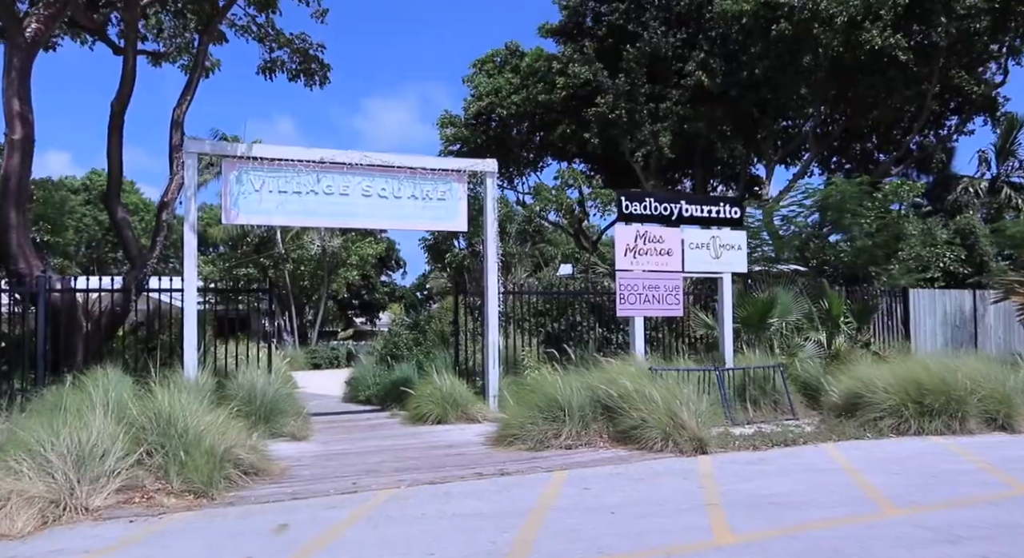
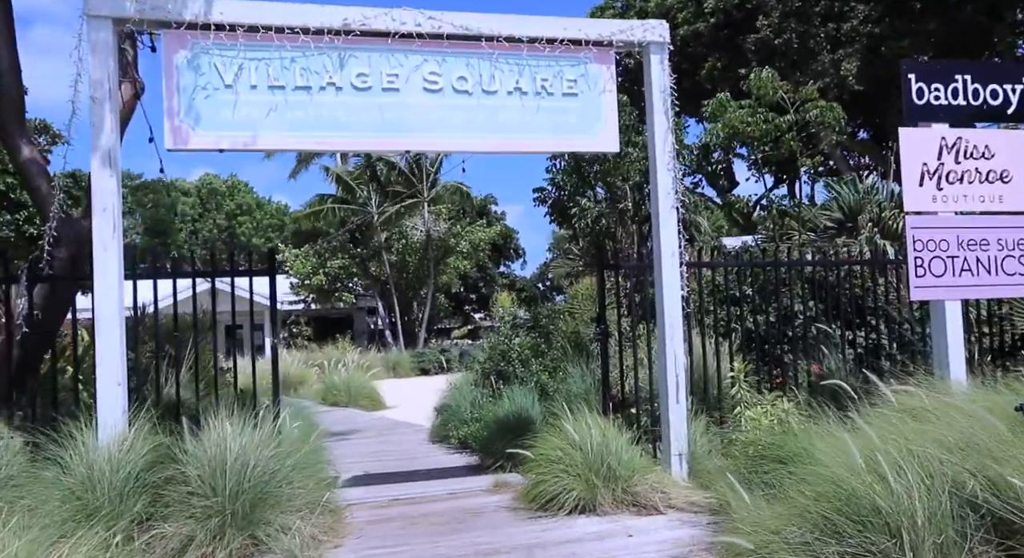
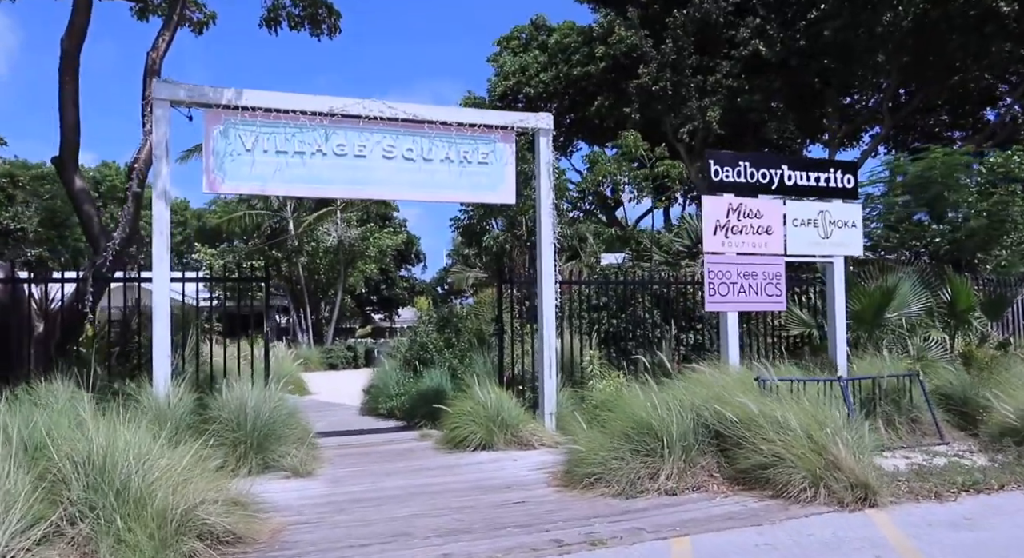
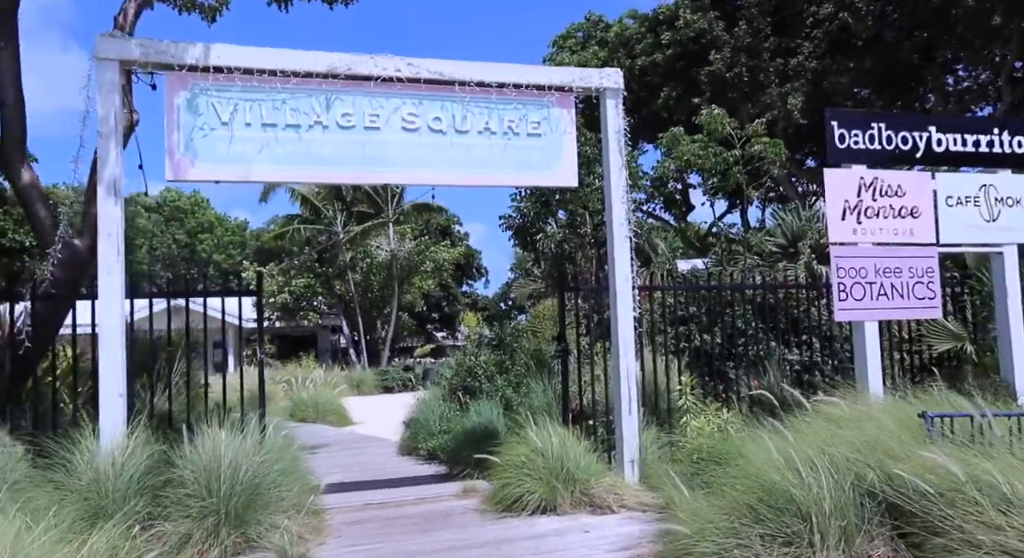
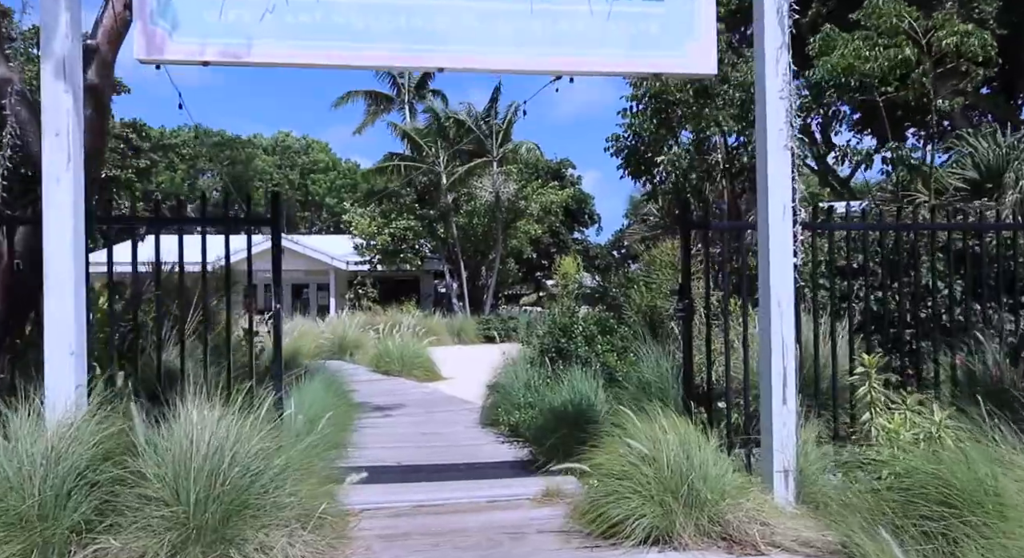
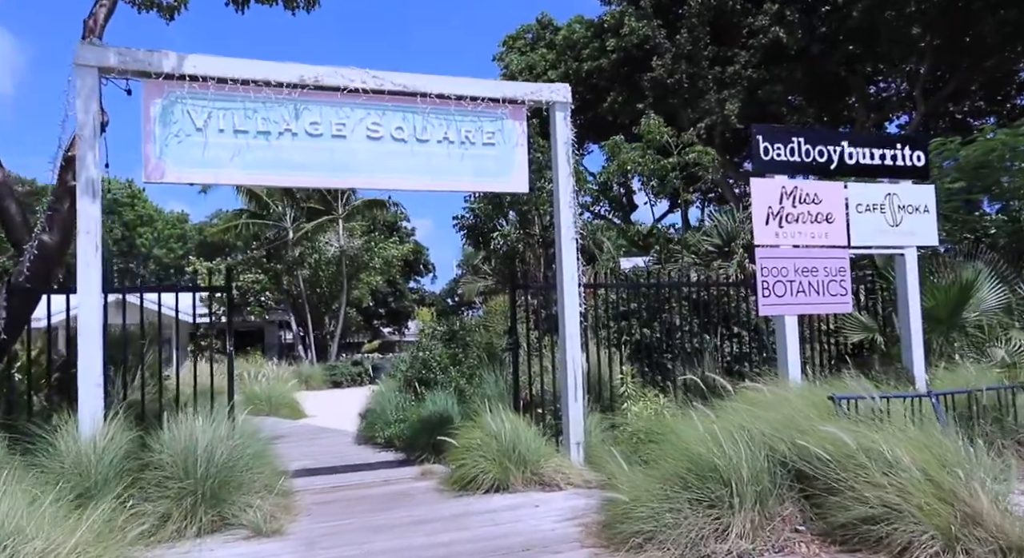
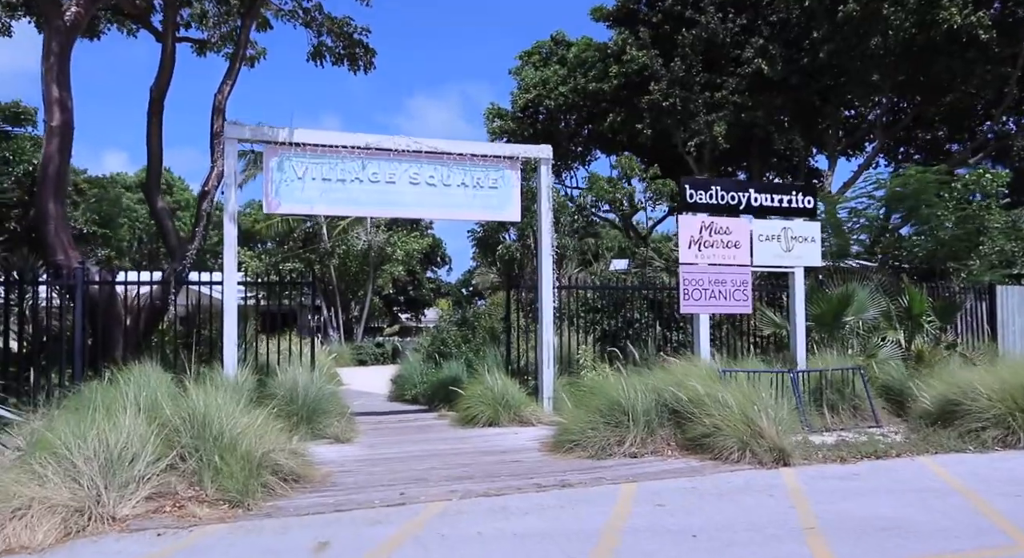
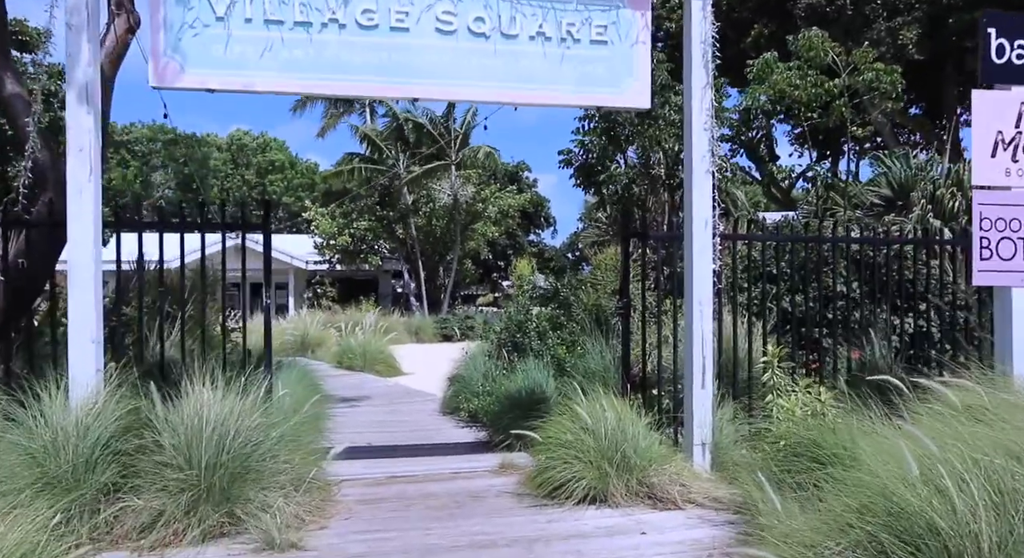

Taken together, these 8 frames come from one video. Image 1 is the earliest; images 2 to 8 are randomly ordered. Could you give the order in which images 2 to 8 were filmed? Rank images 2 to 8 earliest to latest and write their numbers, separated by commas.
7, 3, 6, 4, 2, 8, 5
